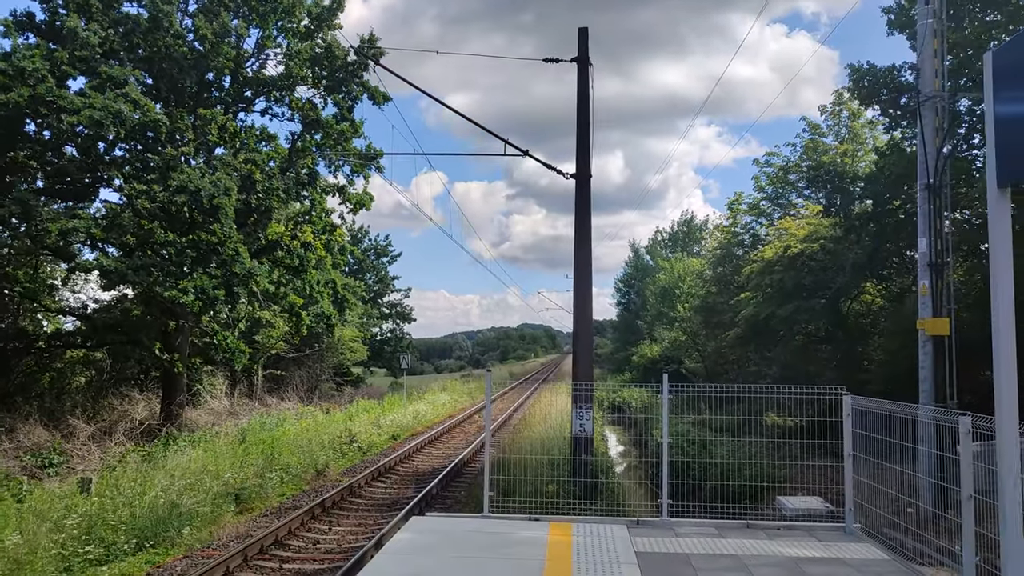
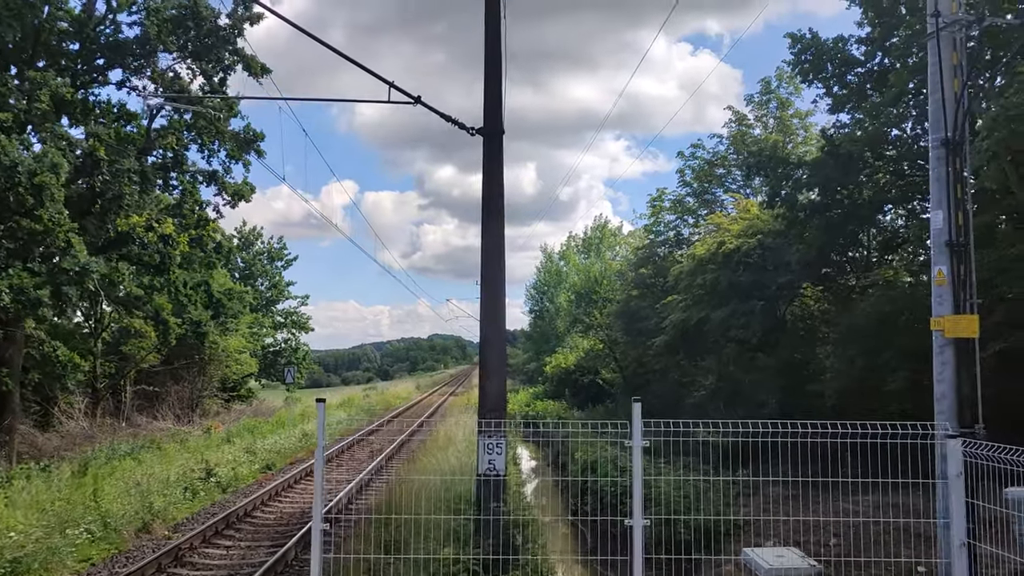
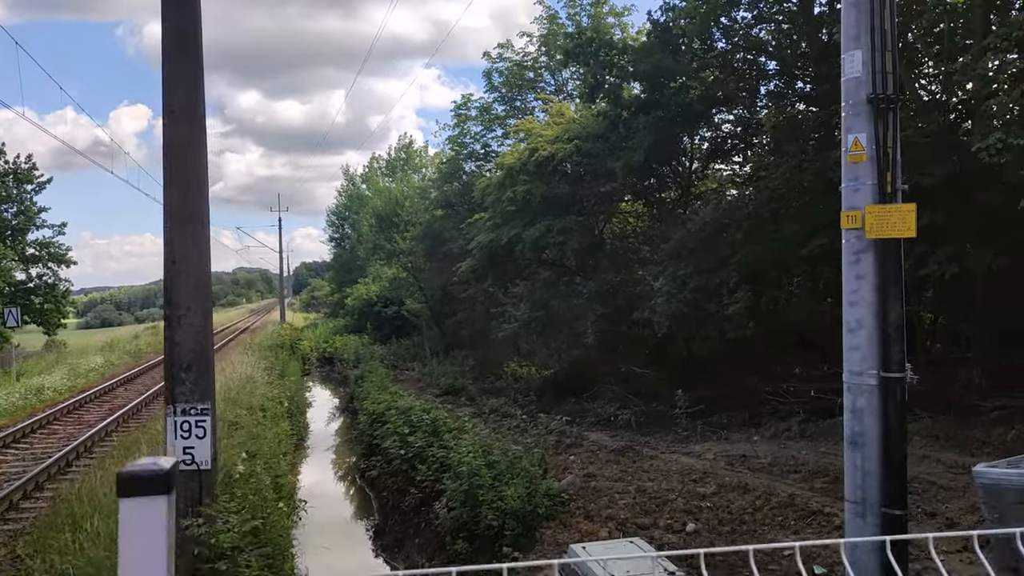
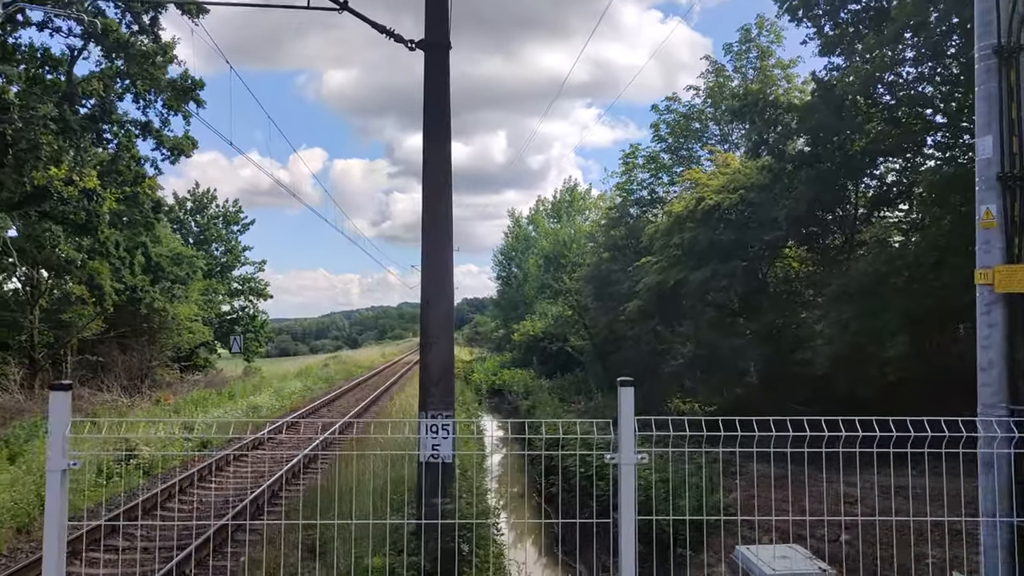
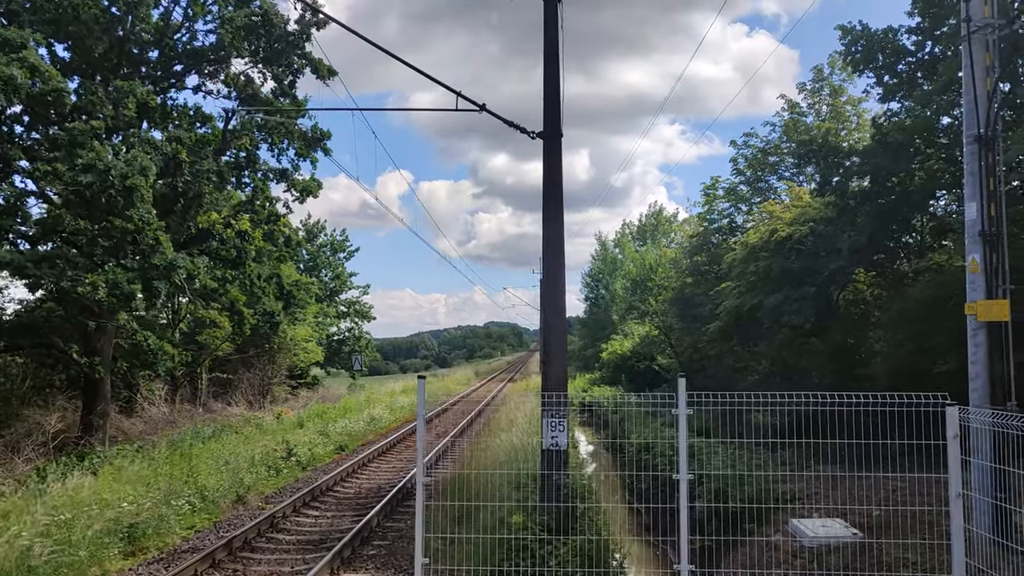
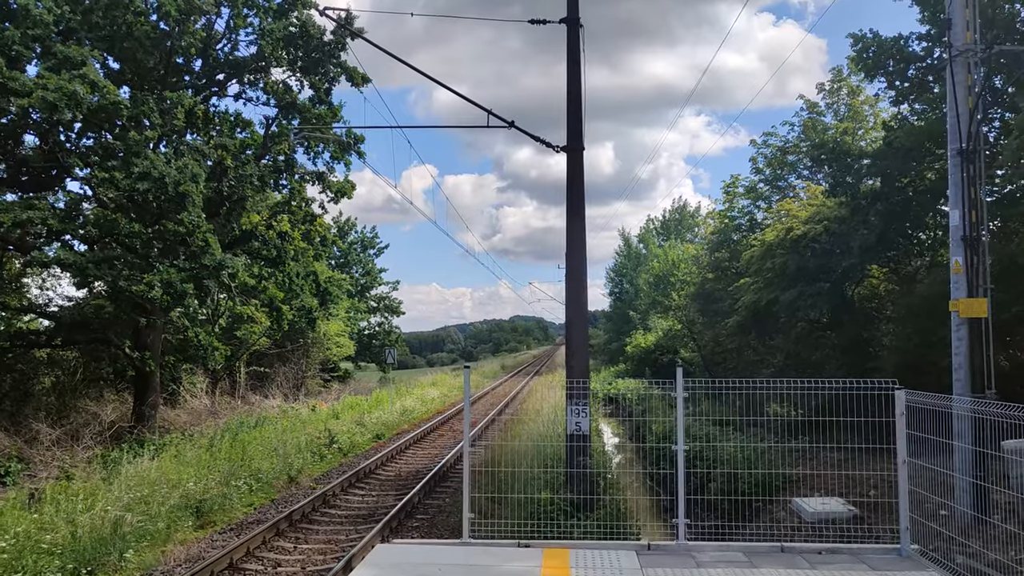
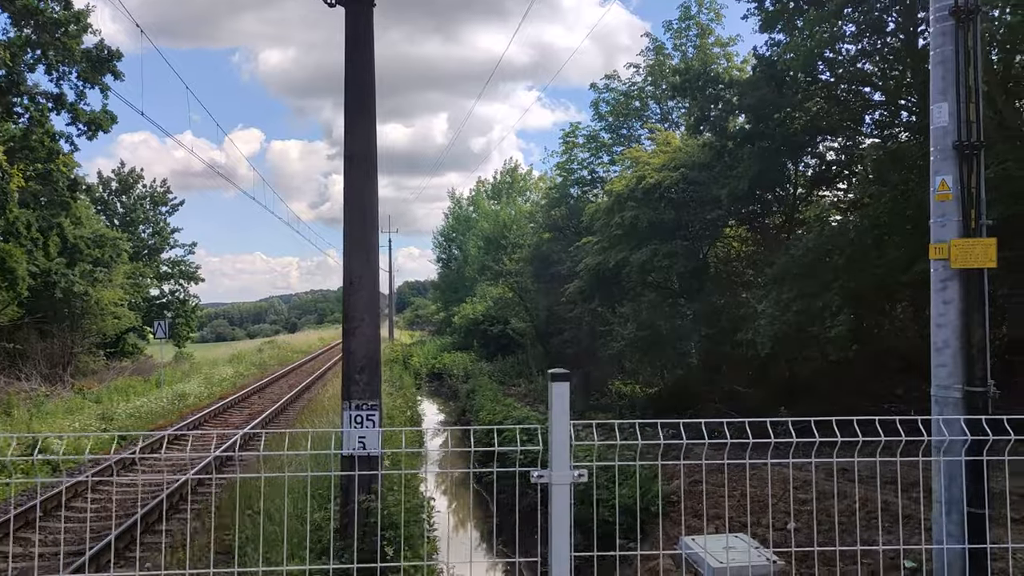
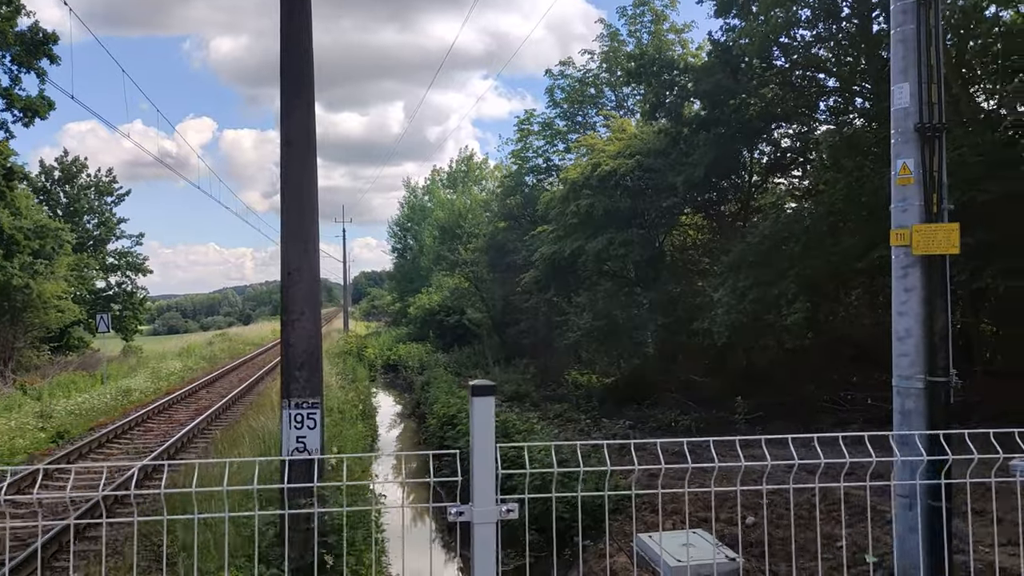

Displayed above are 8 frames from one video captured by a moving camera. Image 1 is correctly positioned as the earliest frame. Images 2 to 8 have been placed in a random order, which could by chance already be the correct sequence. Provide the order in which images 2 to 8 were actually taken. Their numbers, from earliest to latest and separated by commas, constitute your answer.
6, 5, 2, 4, 7, 8, 3
